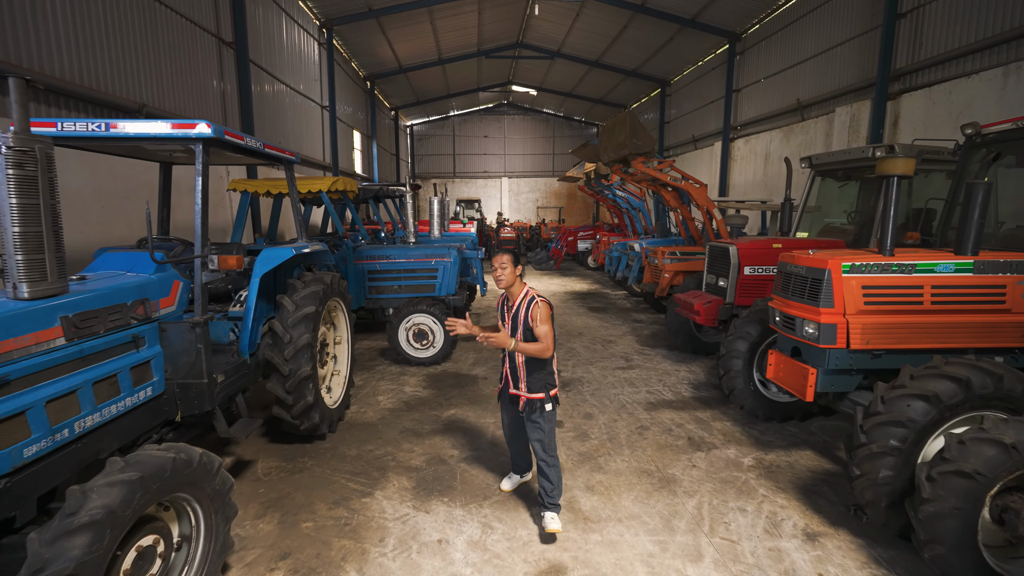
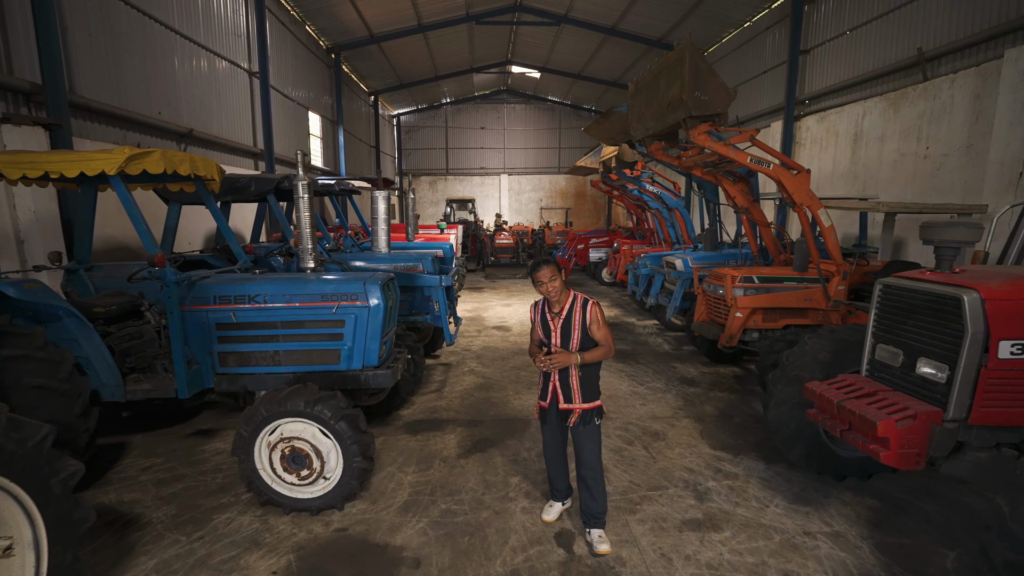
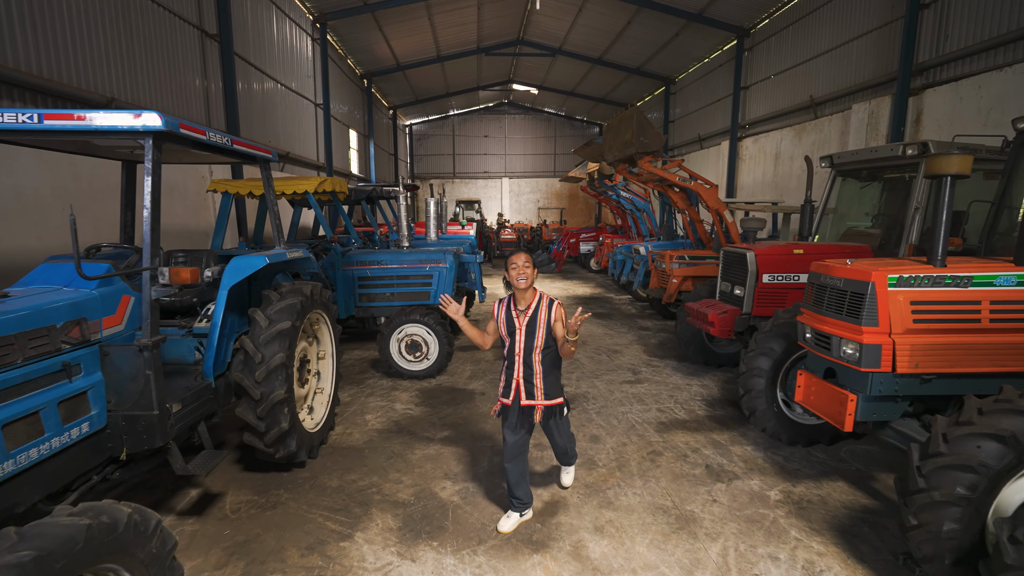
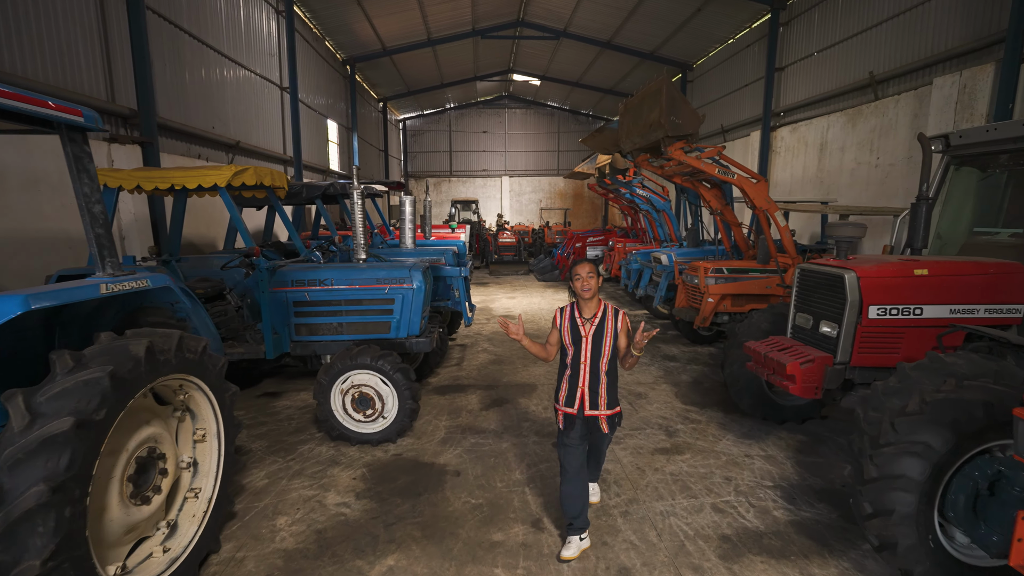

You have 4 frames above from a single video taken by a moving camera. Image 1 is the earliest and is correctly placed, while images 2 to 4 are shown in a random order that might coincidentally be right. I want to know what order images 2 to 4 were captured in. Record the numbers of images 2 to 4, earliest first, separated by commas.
3, 4, 2
